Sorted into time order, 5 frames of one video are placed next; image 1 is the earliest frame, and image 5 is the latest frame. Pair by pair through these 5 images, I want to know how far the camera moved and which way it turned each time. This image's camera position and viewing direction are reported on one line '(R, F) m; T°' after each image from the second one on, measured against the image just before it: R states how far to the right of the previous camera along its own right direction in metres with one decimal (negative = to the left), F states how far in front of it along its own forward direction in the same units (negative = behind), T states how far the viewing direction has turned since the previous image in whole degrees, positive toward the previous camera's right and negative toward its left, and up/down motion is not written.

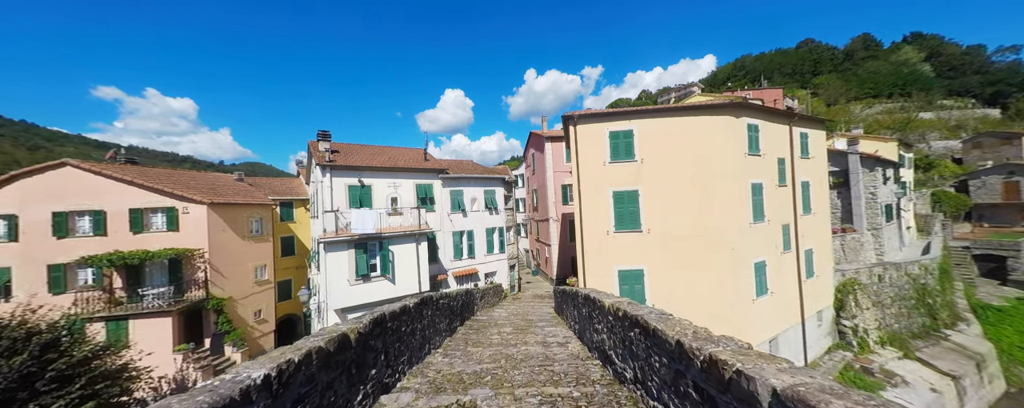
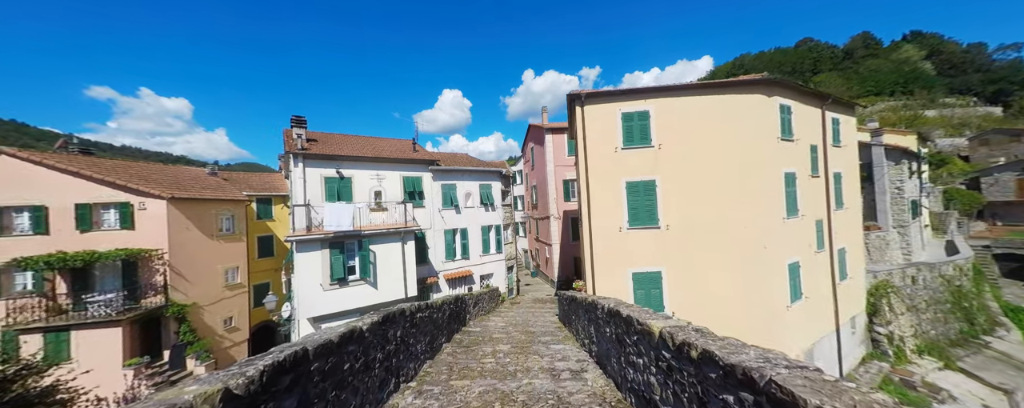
(0.0, +1.5) m; 0°
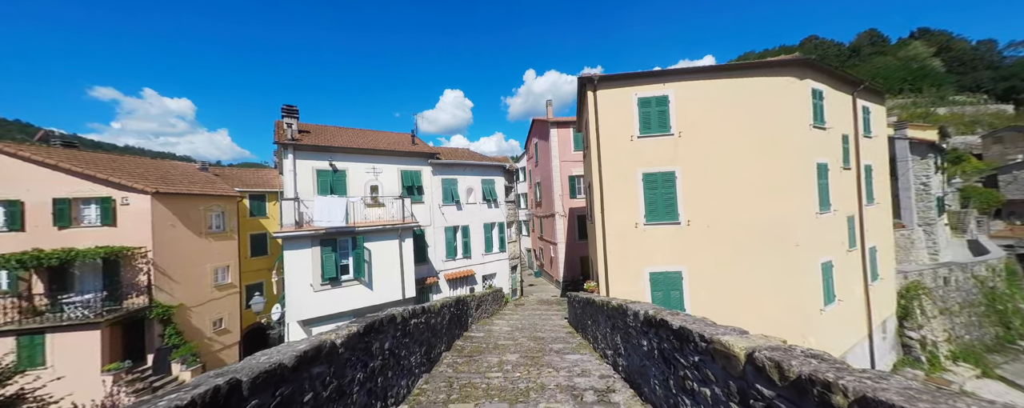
(-0.1, +0.8) m; 0°
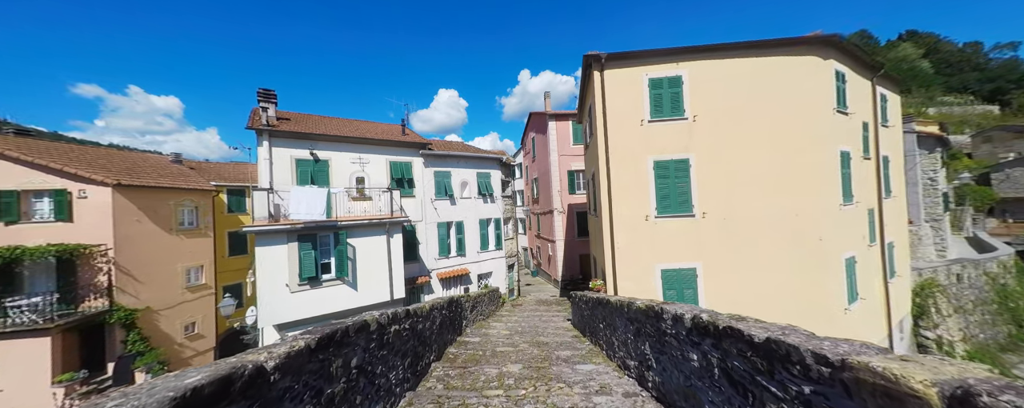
(-0.1, +0.8) m; +1°
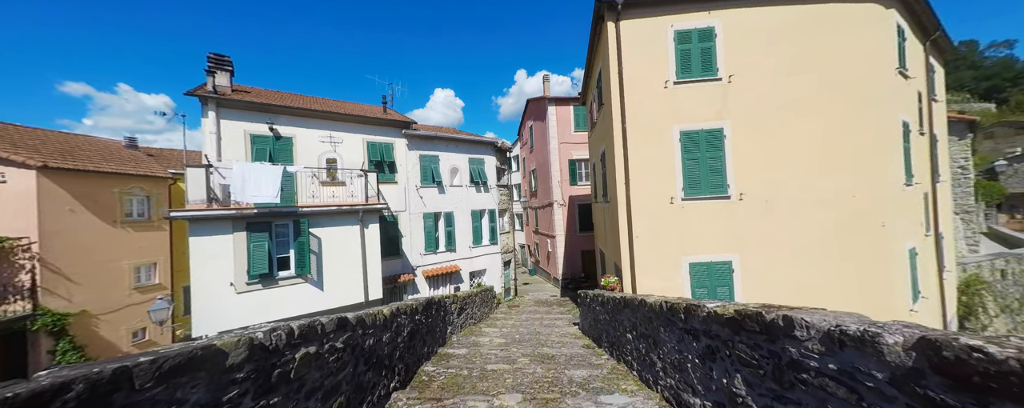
(0.0, +1.5) m; +1°
